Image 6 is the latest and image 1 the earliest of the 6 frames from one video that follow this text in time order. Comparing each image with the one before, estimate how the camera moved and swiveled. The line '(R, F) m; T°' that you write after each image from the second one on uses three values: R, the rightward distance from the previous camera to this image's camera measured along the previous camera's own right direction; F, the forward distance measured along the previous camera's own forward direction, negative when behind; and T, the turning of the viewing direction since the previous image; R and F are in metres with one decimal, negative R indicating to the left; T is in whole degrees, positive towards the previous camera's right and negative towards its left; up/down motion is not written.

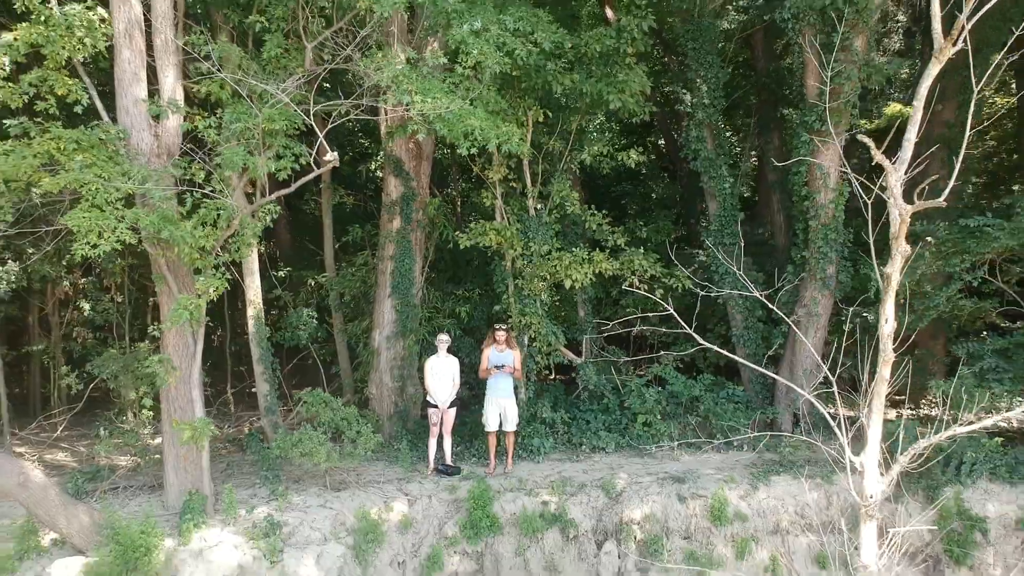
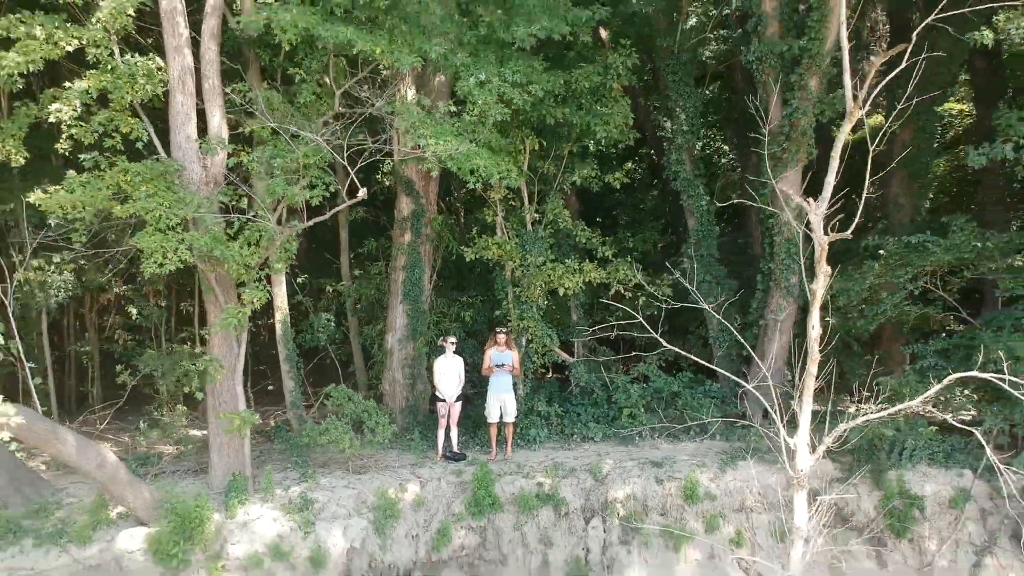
(0.0, -0.8) m; 0°
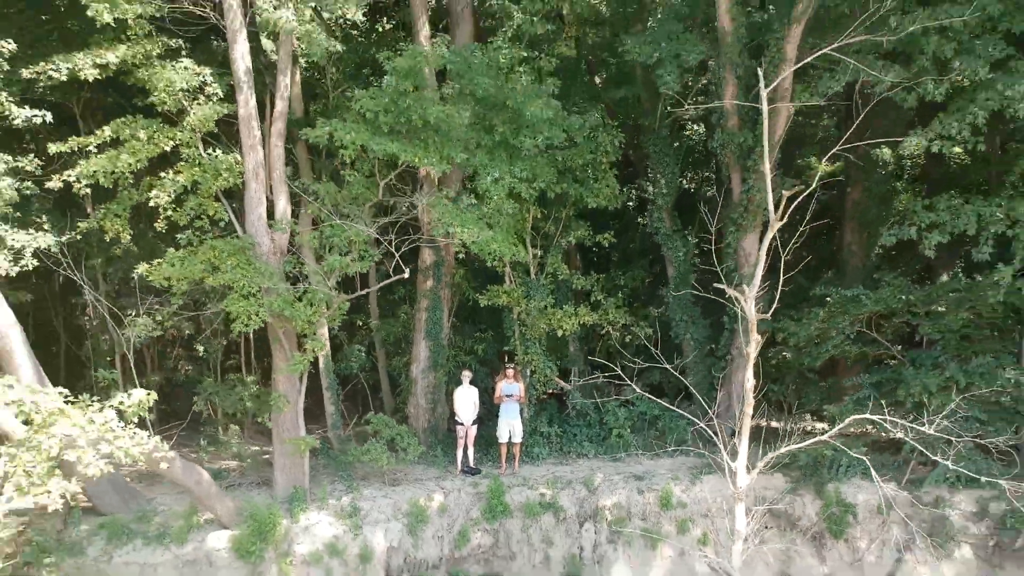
(-0.1, -1.4) m; 0°
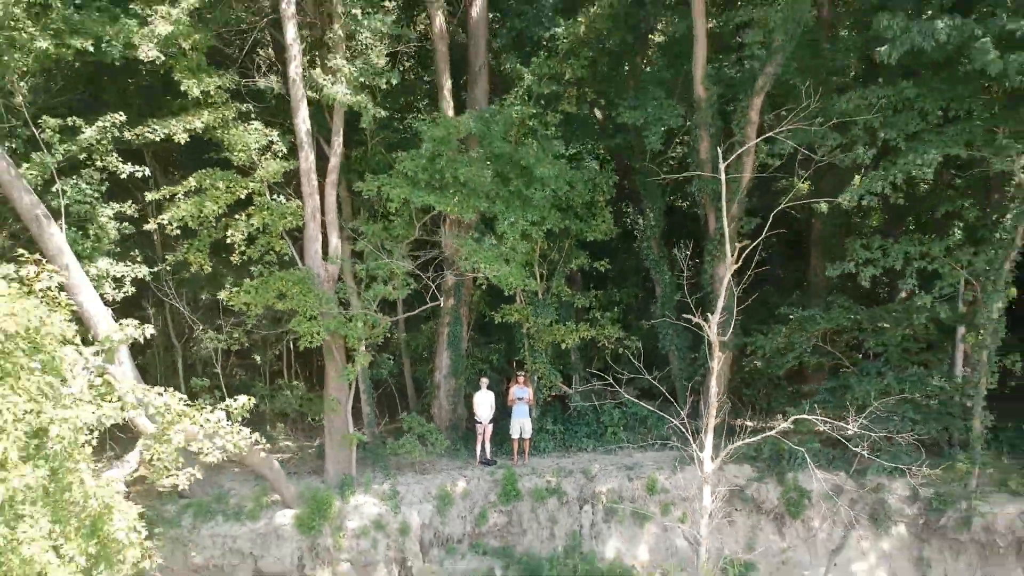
(-0.1, -1.5) m; 0°
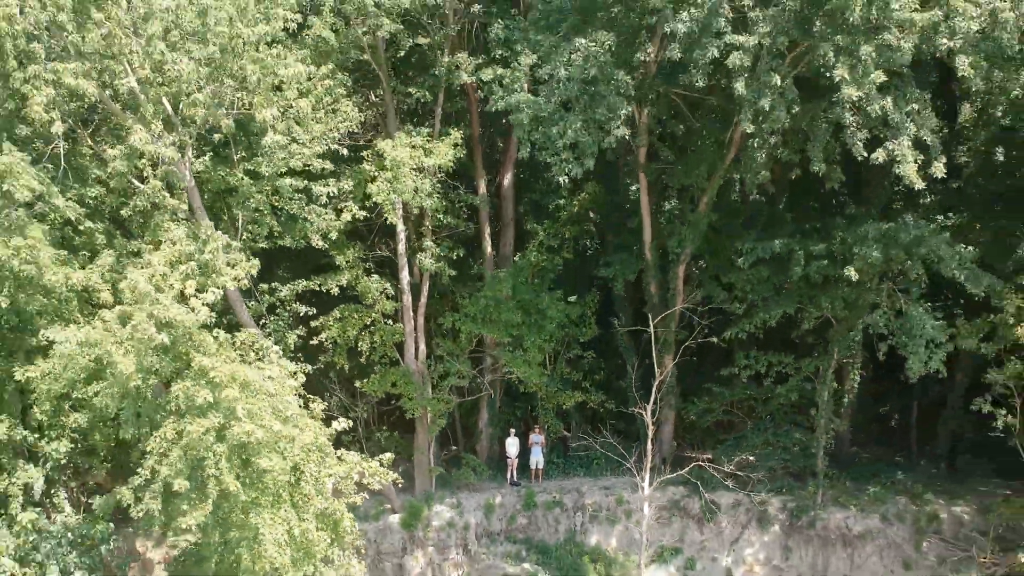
(-0.2, -5.2) m; 0°
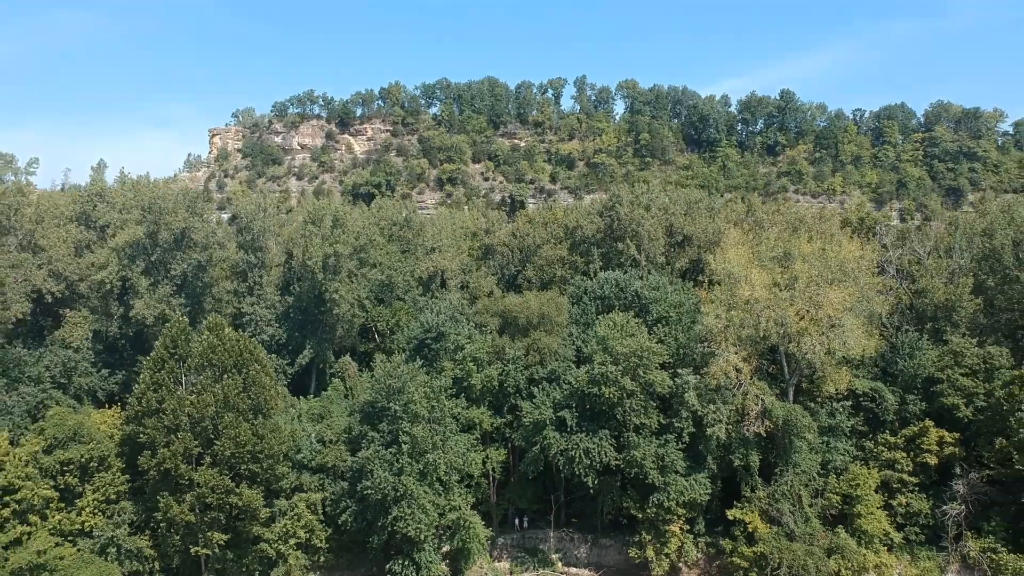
(-0.7, -38.3) m; 0°
